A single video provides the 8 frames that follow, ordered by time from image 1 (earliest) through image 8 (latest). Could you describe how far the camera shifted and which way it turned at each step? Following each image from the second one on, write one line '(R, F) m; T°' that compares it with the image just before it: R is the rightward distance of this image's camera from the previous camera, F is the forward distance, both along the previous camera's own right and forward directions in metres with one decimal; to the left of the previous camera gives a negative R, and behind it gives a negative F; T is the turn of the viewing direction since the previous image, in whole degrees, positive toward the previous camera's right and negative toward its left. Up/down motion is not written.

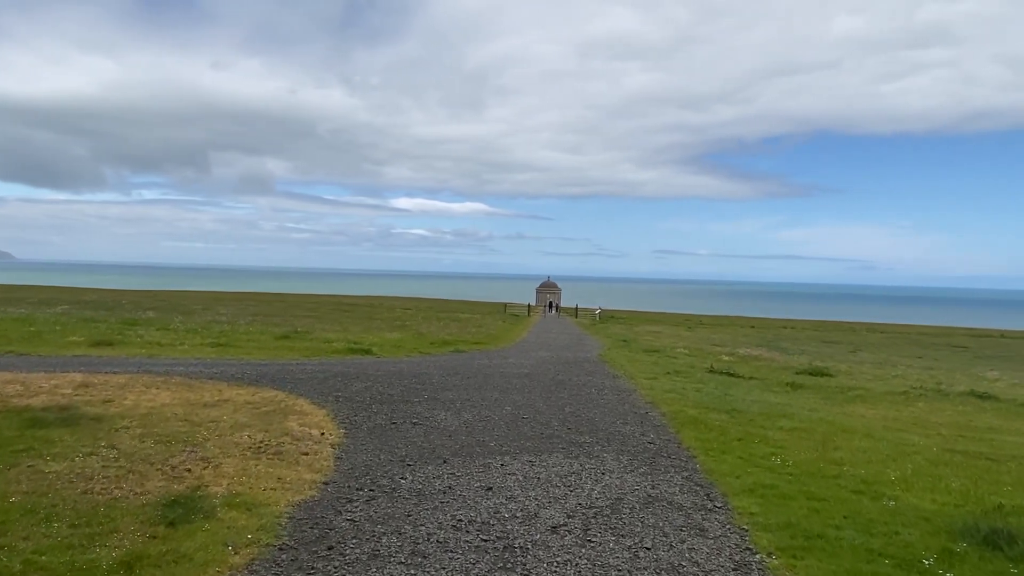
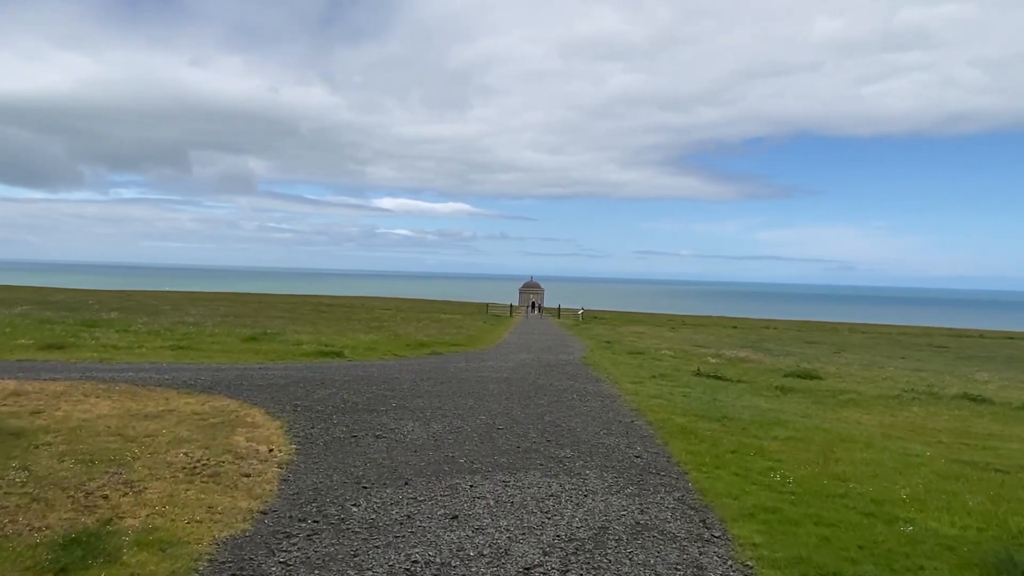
(+0.2, +1.3) m; +1°
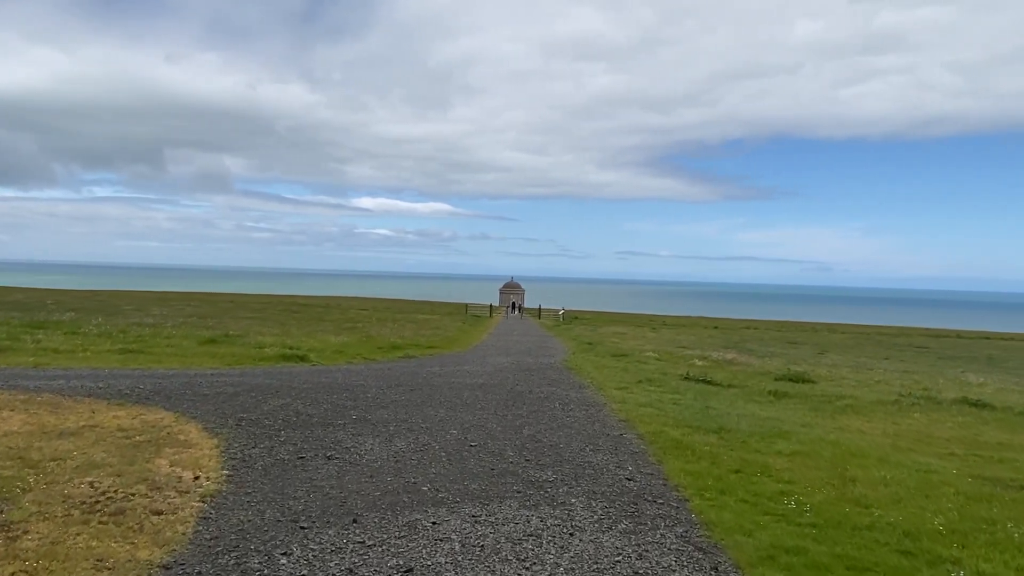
(+0.1, +1.7) m; +2°
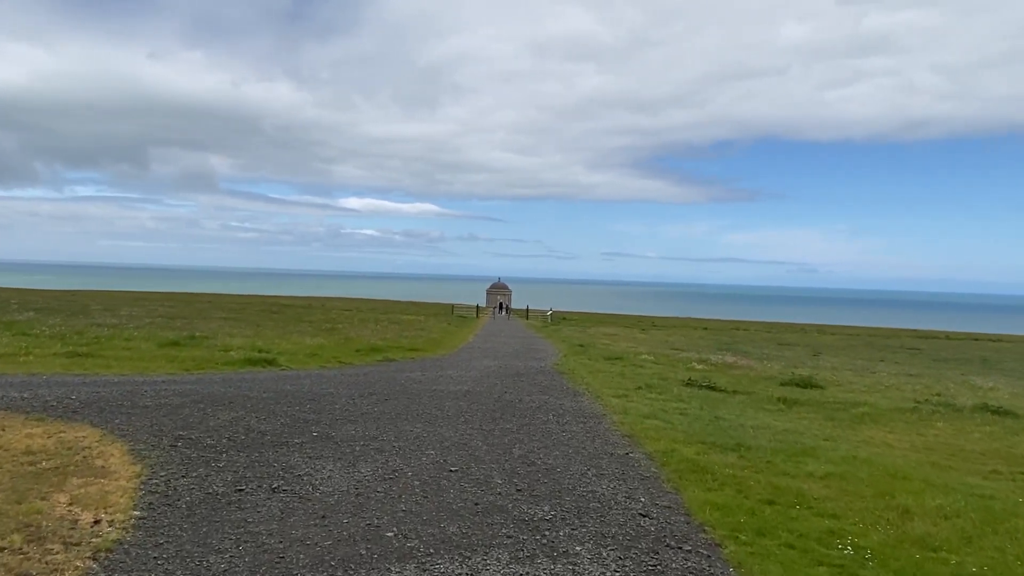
(0.0, +2.0) m; +1°
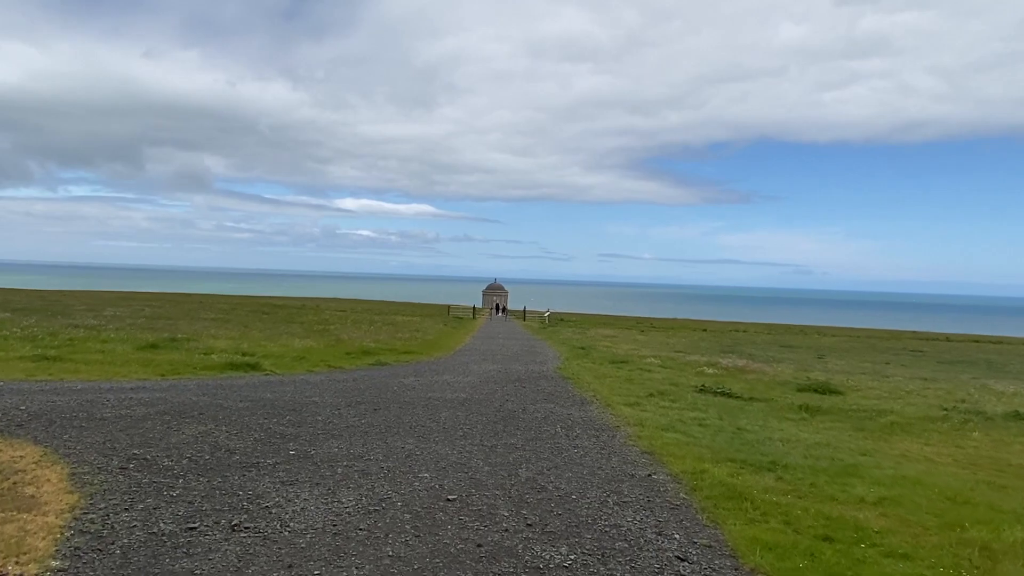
(-0.2, +1.6) m; 0°
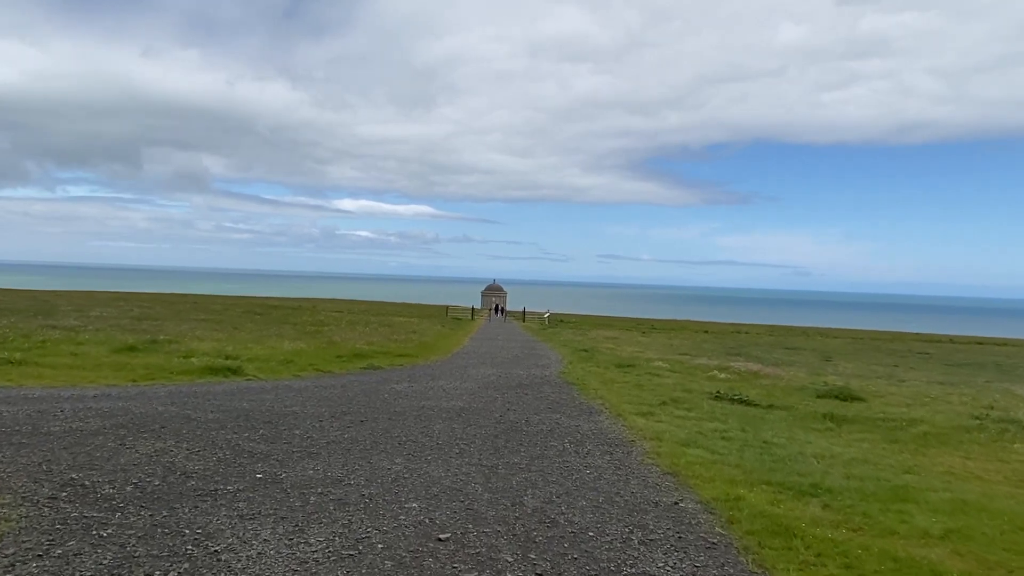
(-0.1, +1.5) m; 0°
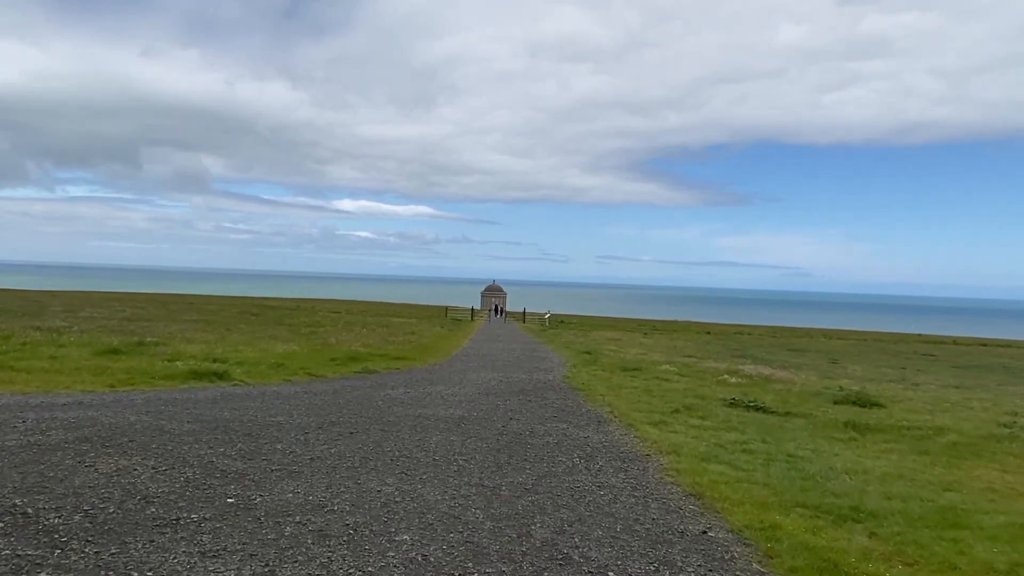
(-0.1, +1.1) m; 0°
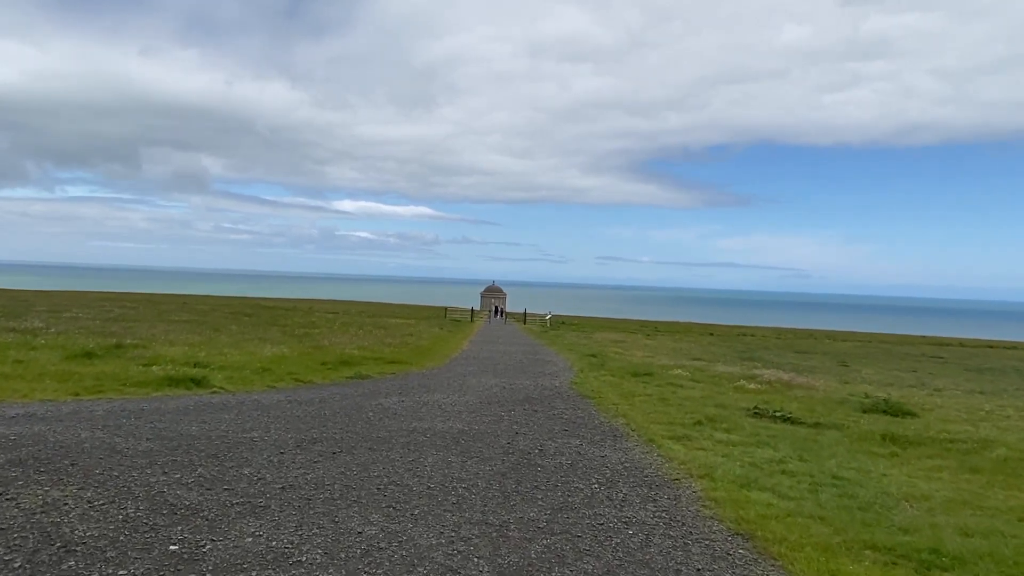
(-0.1, +1.6) m; 0°
